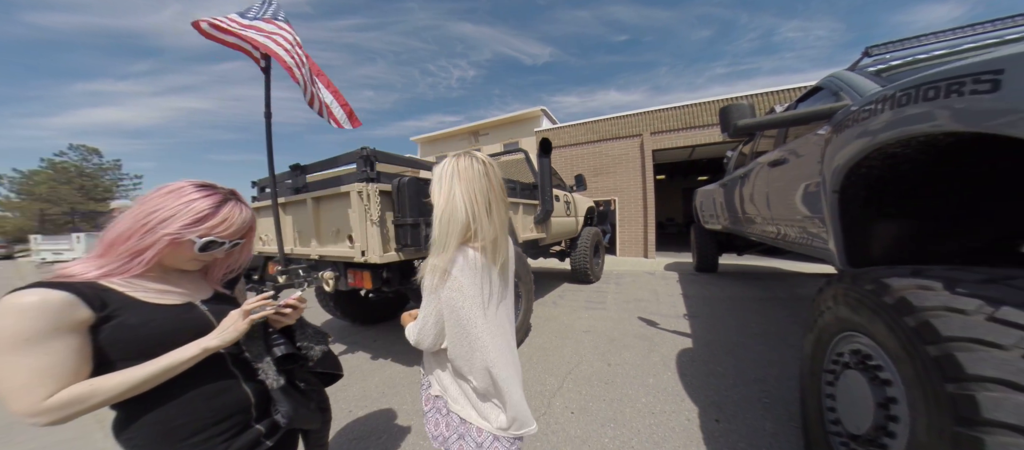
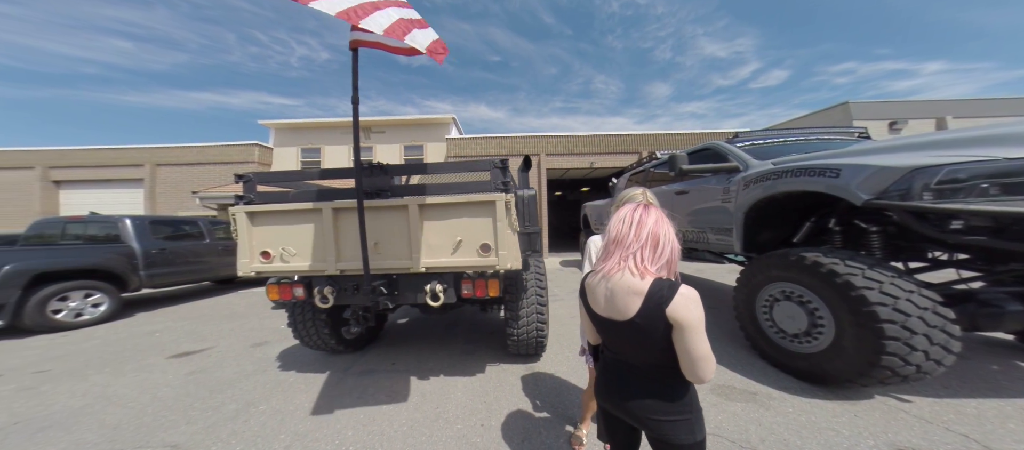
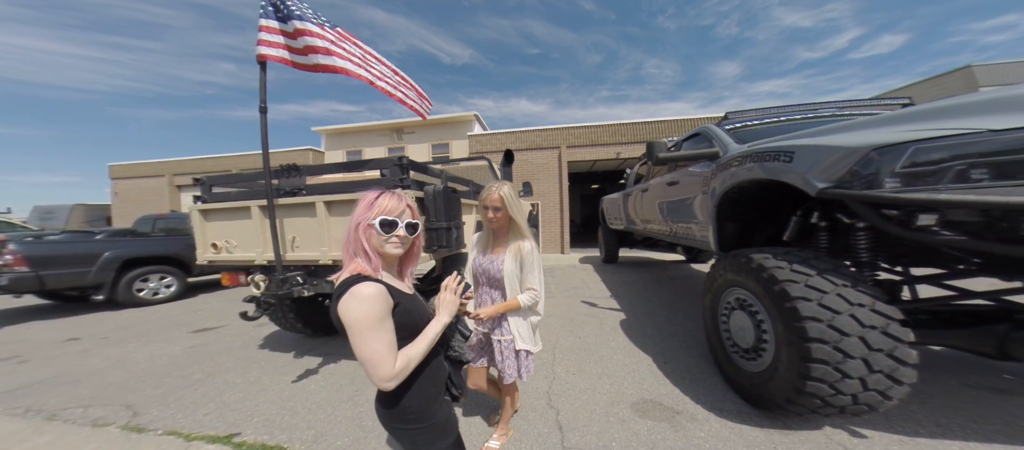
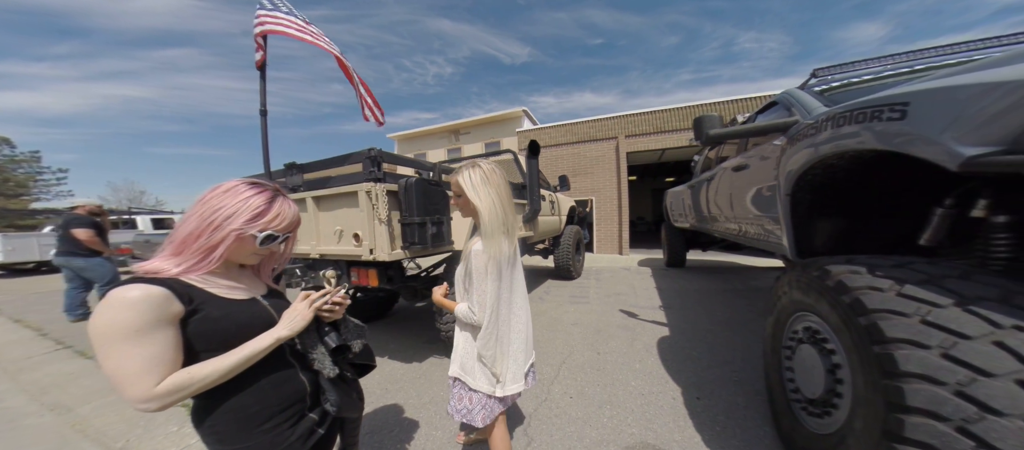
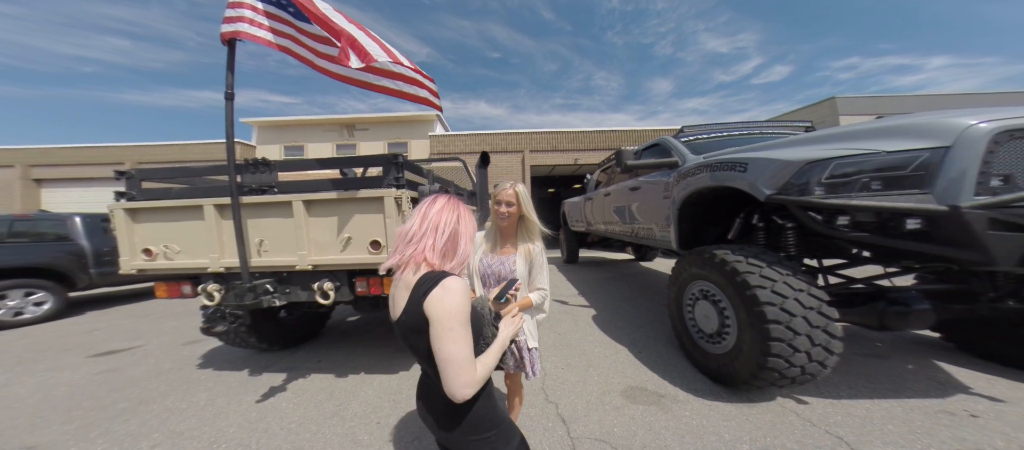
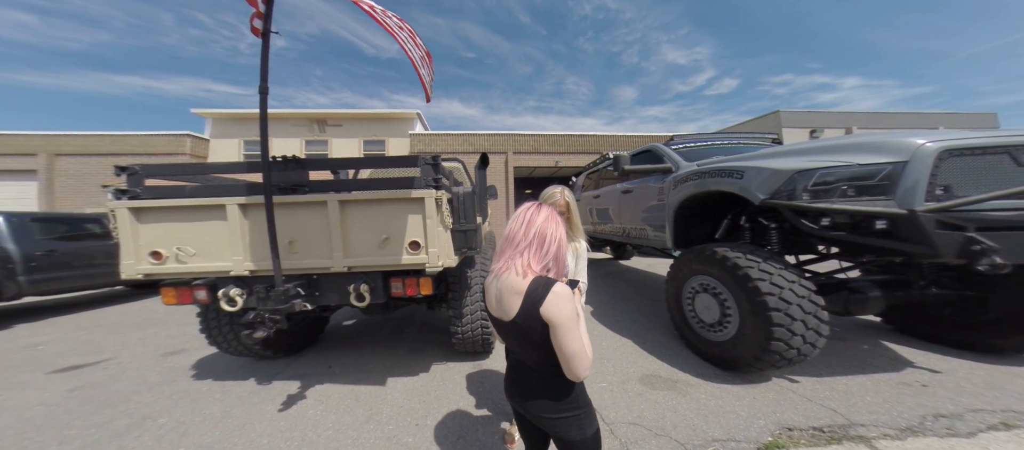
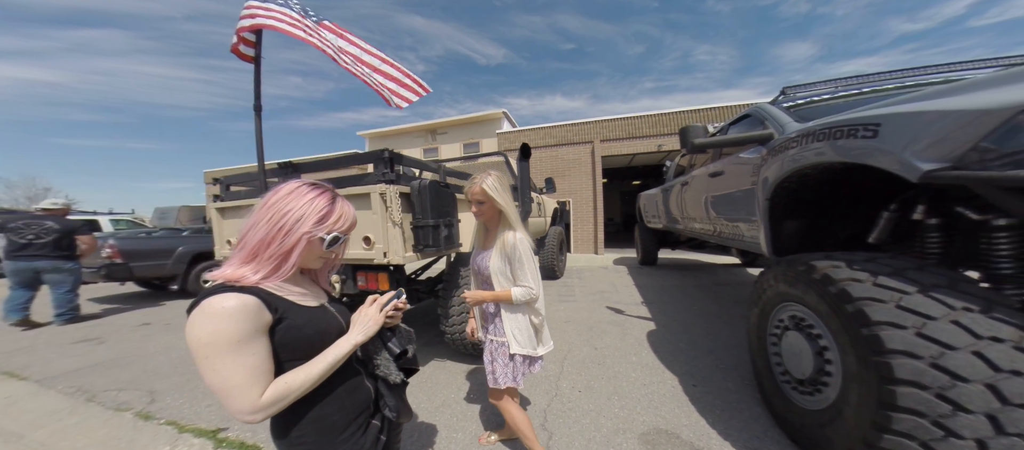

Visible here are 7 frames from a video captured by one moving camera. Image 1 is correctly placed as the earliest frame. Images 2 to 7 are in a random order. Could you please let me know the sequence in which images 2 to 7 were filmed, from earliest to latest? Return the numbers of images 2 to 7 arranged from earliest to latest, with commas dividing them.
4, 7, 3, 5, 6, 2
